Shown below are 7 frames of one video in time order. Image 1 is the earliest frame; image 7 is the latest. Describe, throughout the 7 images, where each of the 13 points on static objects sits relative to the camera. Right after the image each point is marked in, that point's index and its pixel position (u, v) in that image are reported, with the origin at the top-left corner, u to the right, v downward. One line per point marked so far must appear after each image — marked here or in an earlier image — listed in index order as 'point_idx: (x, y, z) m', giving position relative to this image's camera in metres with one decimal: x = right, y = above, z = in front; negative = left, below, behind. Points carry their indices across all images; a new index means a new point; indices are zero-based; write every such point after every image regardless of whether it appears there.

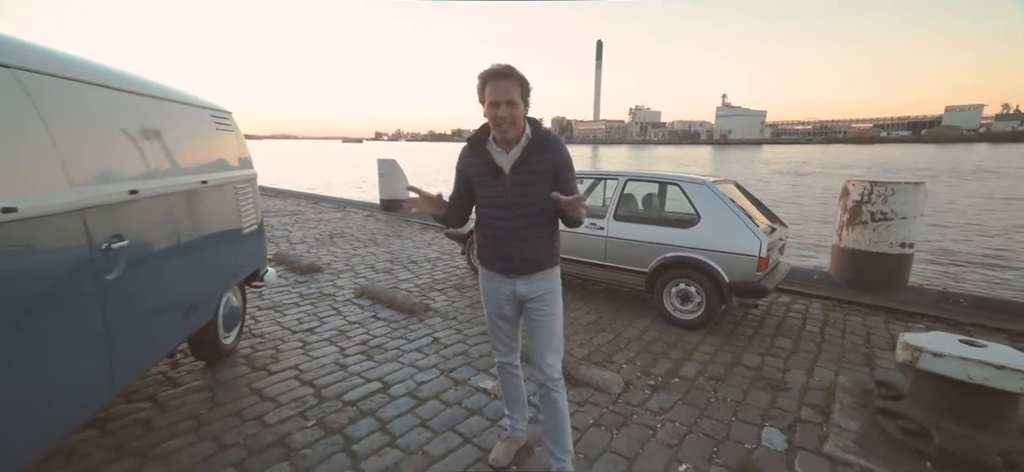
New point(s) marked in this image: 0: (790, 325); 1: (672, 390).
0: (+3.0, -1.0, +4.9) m
1: (+1.2, -1.2, +3.5) m
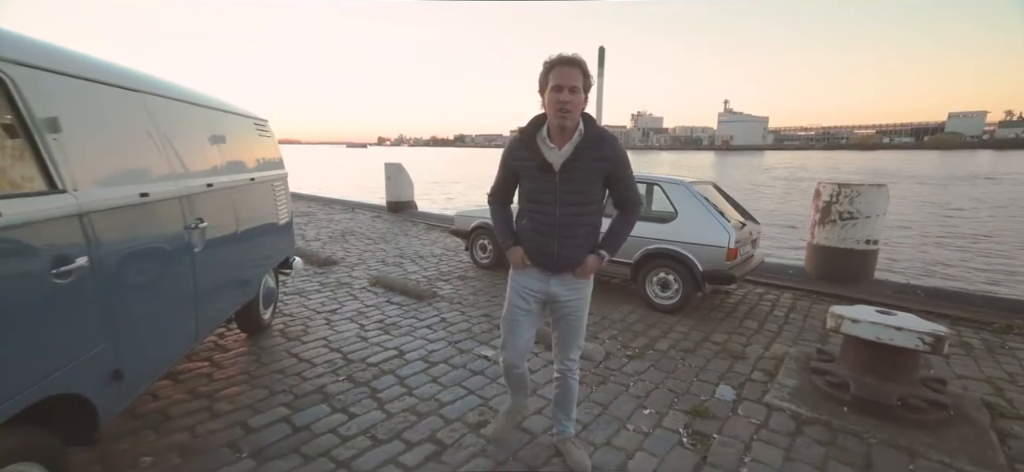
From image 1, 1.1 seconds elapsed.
0: (+3.0, -0.9, +5.5) m
1: (+1.2, -1.1, +4.1) m
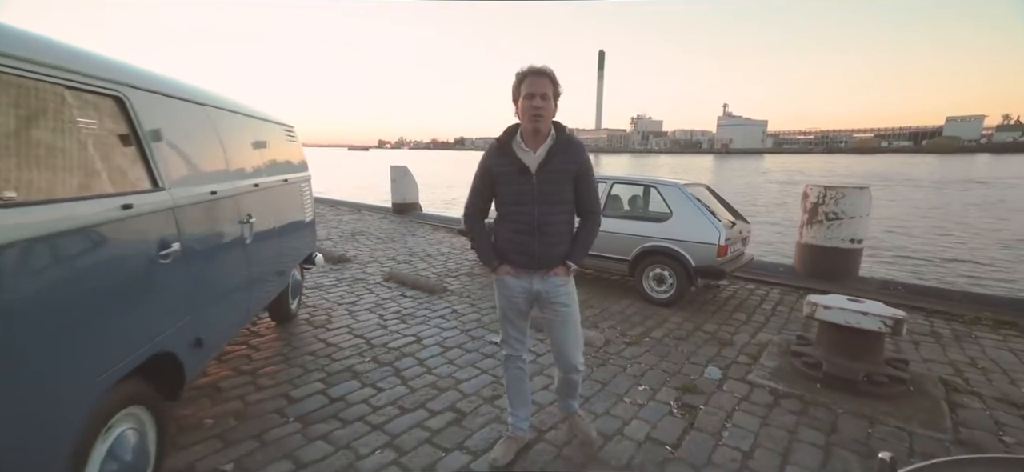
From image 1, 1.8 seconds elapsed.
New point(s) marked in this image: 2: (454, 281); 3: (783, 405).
0: (+3.0, -0.9, +5.9) m
1: (+1.3, -1.1, +4.5) m
2: (-0.8, -0.7, +6.6) m
3: (+2.0, -1.2, +3.3) m
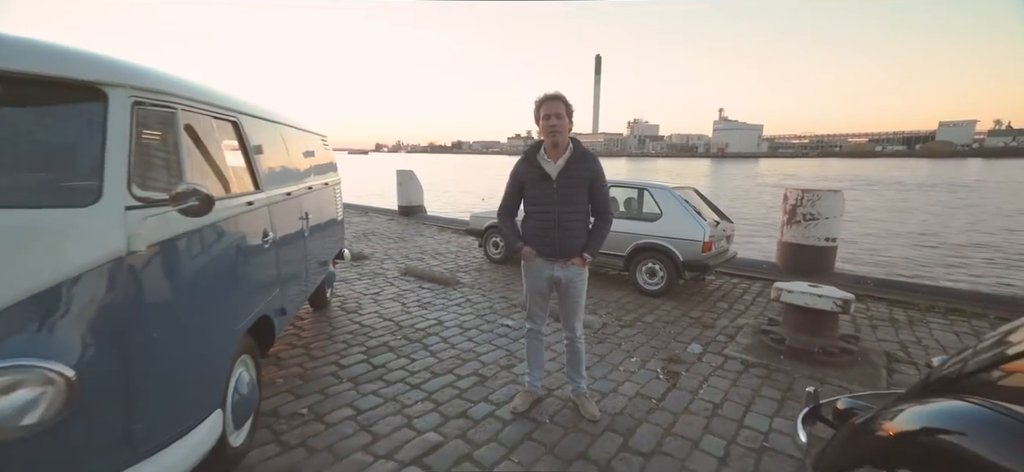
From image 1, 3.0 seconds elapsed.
0: (+3.1, -0.8, +6.5) m
1: (+1.4, -1.0, +5.2) m
2: (-0.8, -0.6, +7.2) m
3: (+2.1, -1.2, +4.0) m
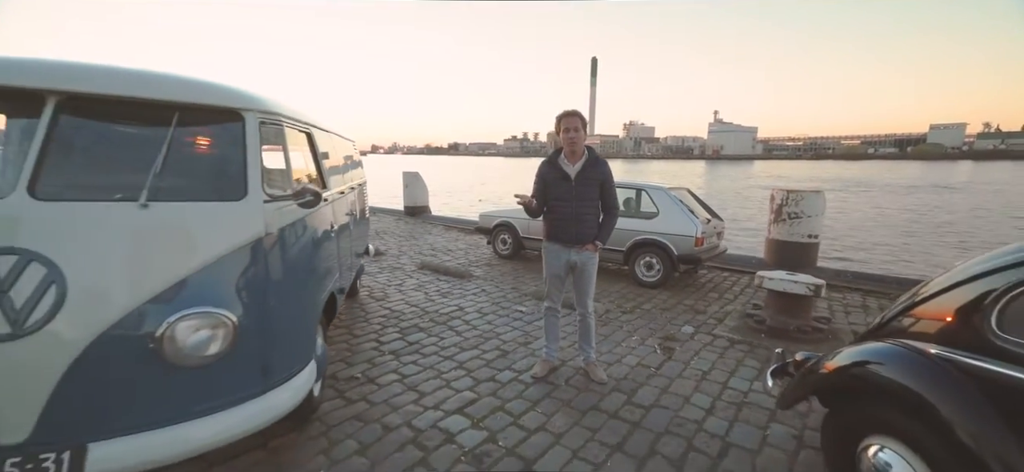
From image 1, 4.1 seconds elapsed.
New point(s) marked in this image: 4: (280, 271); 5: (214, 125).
0: (+3.3, -0.8, +7.2) m
1: (+1.5, -1.0, +5.8) m
2: (-0.6, -0.6, +7.8) m
3: (+2.3, -1.1, +4.6) m
4: (-1.3, -0.2, +2.5) m
5: (-1.6, +0.6, +2.4) m
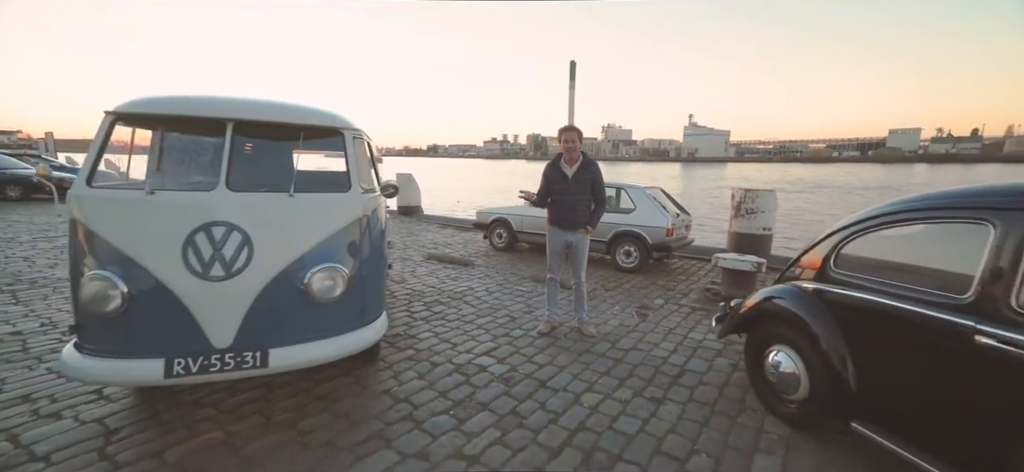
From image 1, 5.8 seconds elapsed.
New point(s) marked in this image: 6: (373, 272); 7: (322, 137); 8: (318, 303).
0: (+3.2, -0.6, +8.4) m
1: (+1.6, -0.8, +6.9) m
2: (-0.7, -0.5, +8.9) m
3: (+2.3, -1.0, +5.7) m
4: (-1.1, -0.1, +3.5) m
5: (-1.4, +0.7, +3.4) m
6: (-1.1, -0.3, +3.5) m
7: (-1.4, +0.7, +3.4) m
8: (-1.3, -0.5, +3.1) m
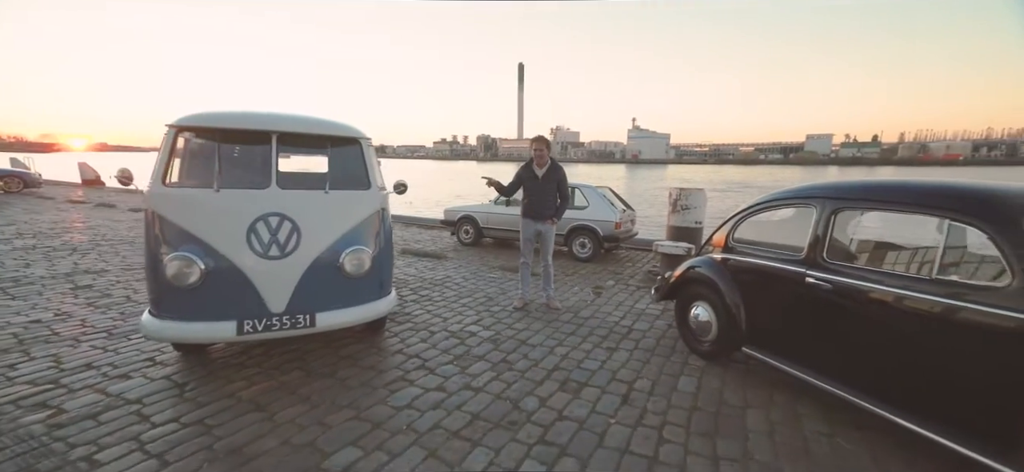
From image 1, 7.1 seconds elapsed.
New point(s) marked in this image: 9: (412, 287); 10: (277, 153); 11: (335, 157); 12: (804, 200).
0: (+2.6, -0.5, +9.6) m
1: (+1.1, -0.7, +8.0) m
2: (-1.4, -0.4, +9.7) m
3: (+1.9, -0.8, +6.9) m
4: (-1.2, 0.0, +4.3) m
5: (-1.5, +0.8, +4.2) m
6: (-1.2, -0.2, +4.3) m
7: (-1.5, +0.8, +4.2) m
8: (-1.4, -0.4, +3.9) m
9: (-1.5, -0.8, +6.8) m
10: (-2.0, +0.7, +3.8) m
11: (-1.6, +0.7, +4.1) m
12: (+2.4, +0.3, +3.6) m
